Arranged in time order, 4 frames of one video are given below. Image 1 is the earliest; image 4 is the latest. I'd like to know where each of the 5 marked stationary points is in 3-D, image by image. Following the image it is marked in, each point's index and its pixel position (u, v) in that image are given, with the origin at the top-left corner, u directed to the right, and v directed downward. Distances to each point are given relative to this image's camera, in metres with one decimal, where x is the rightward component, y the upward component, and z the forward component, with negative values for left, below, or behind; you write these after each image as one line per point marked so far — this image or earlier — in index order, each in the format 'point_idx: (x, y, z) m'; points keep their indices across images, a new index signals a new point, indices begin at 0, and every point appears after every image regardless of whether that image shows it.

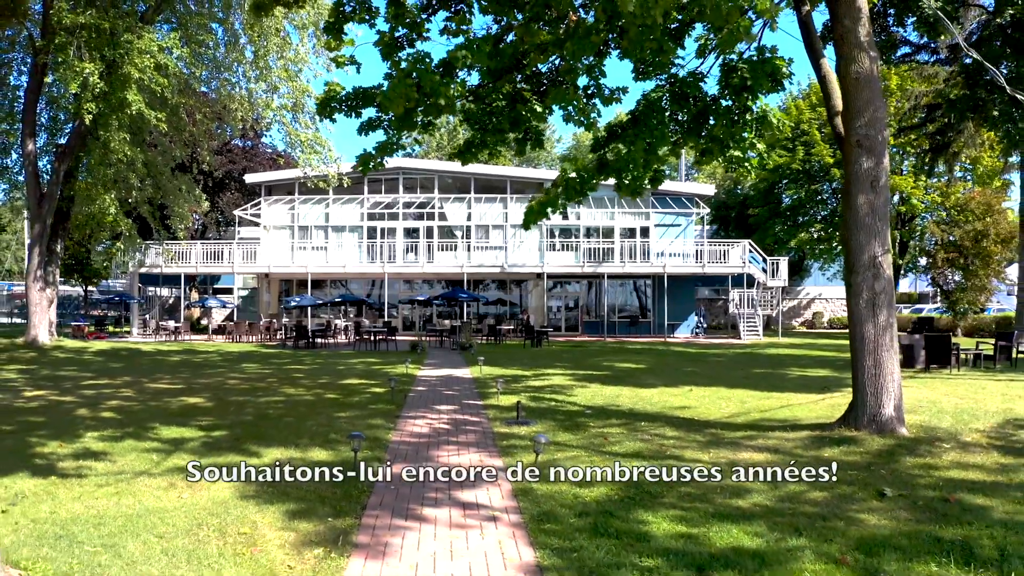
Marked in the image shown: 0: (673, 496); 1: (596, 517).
0: (+1.2, -1.6, +6.0) m
1: (+0.6, -1.7, +5.6) m
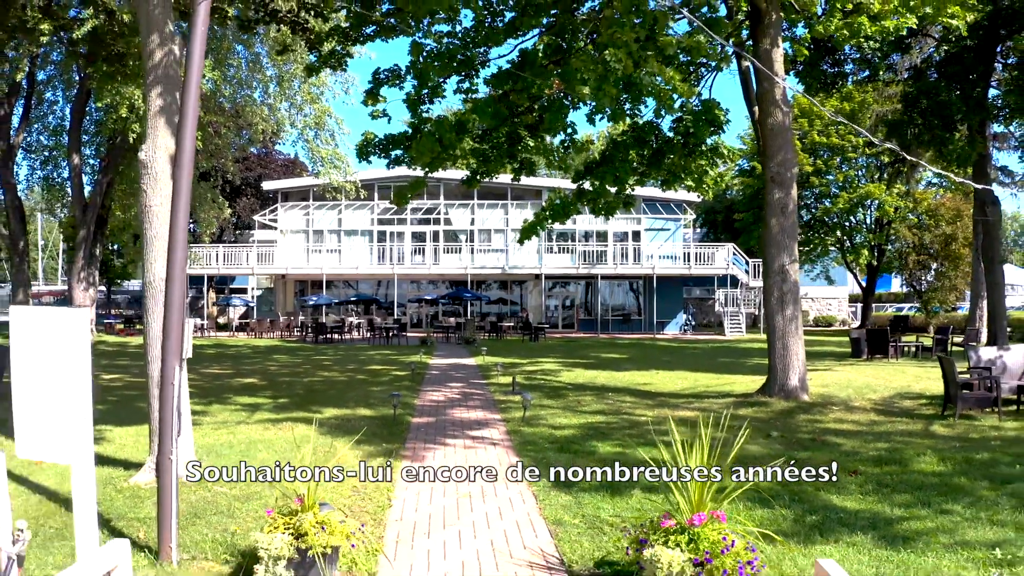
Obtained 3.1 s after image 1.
0: (+1.2, -1.6, +8.6) m
1: (+0.6, -1.7, +8.2) m
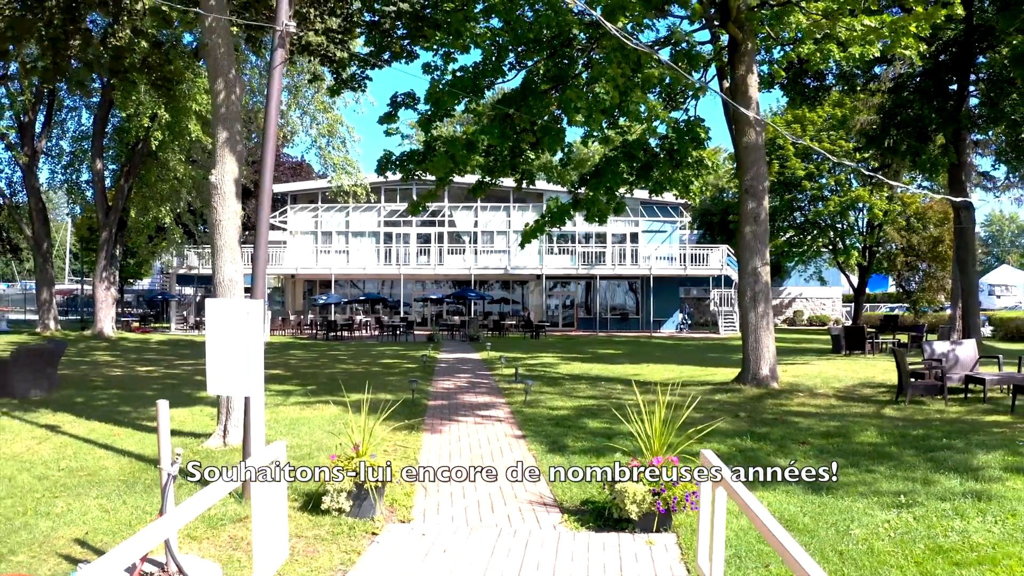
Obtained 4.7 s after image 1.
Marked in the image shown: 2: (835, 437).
0: (+1.2, -1.6, +10.0) m
1: (+0.6, -1.7, +9.5) m
2: (+3.8, -1.8, +9.0) m
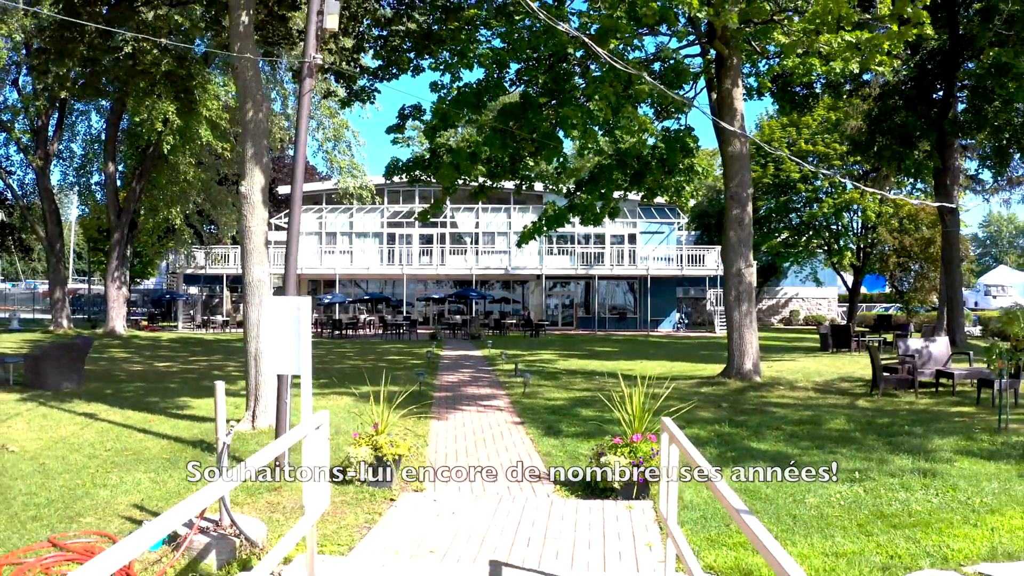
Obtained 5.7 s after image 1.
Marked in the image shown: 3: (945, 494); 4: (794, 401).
0: (+1.2, -1.6, +10.8) m
1: (+0.6, -1.7, +10.4) m
2: (+3.8, -1.8, +9.9) m
3: (+4.0, -1.9, +7.0) m
4: (+4.4, -1.8, +11.7) m
